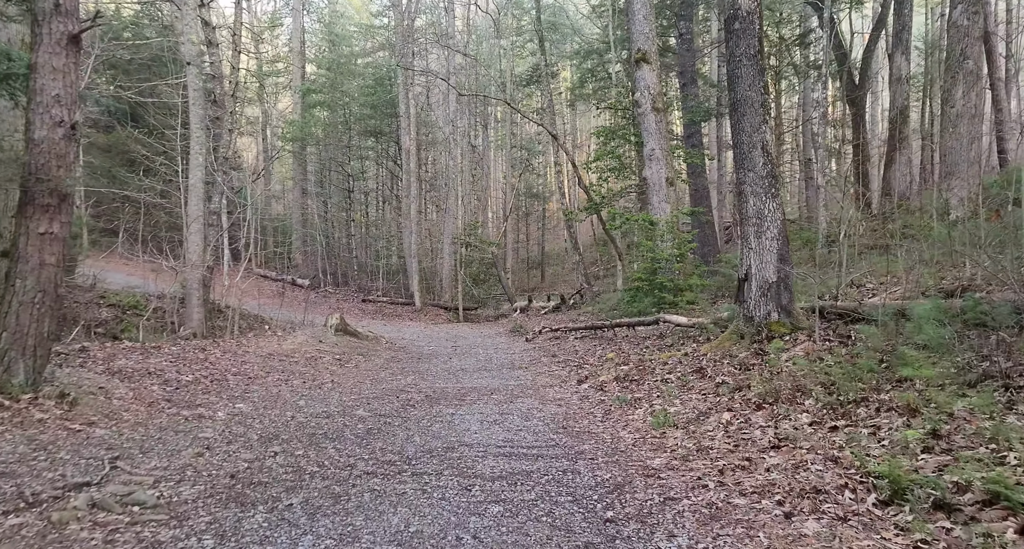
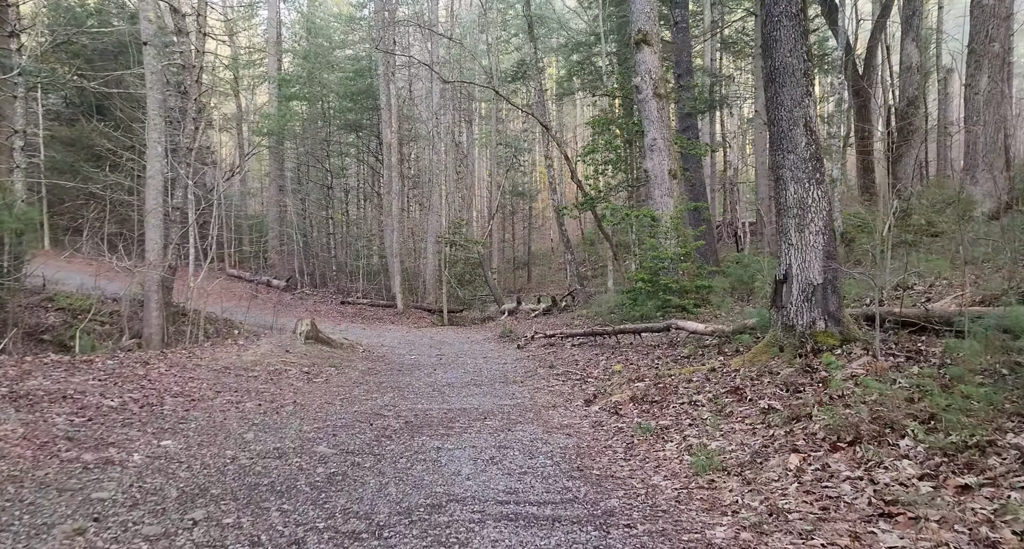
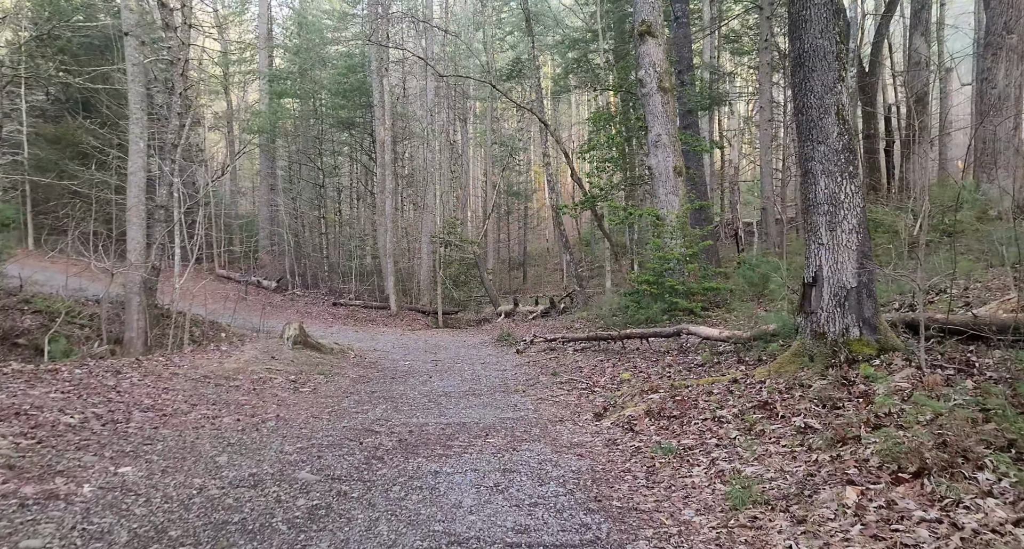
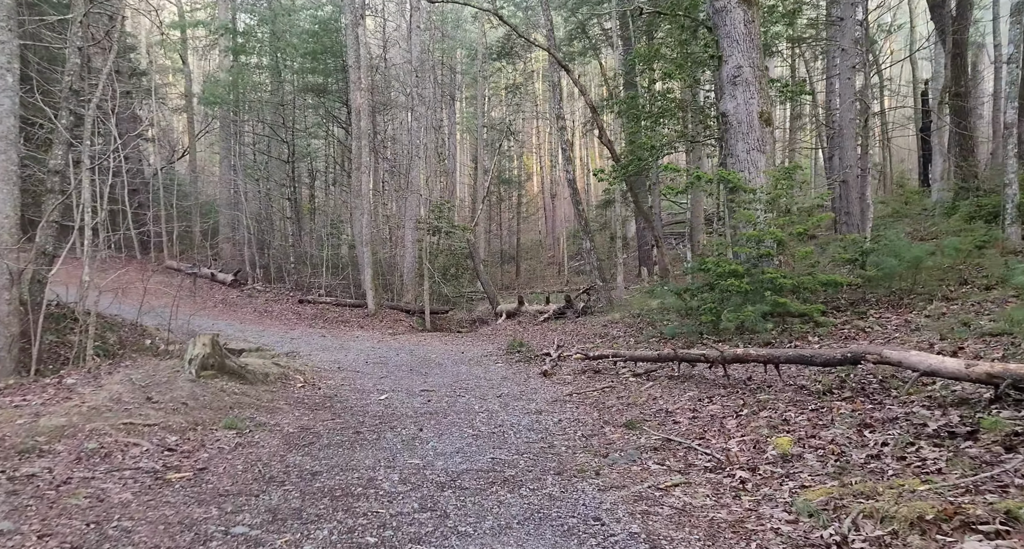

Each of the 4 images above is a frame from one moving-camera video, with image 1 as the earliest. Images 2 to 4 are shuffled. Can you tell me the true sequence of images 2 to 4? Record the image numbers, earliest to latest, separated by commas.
2, 3, 4
